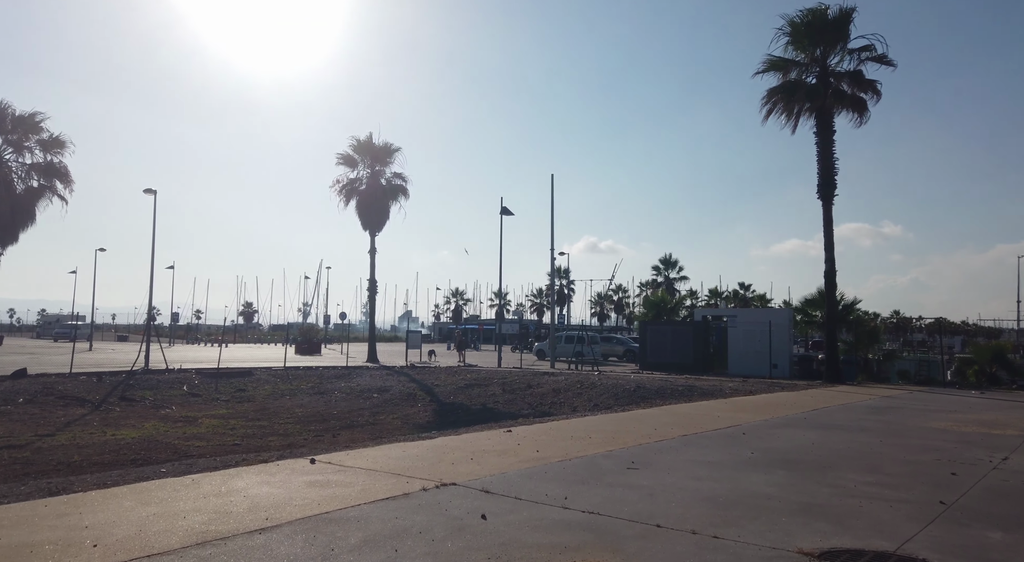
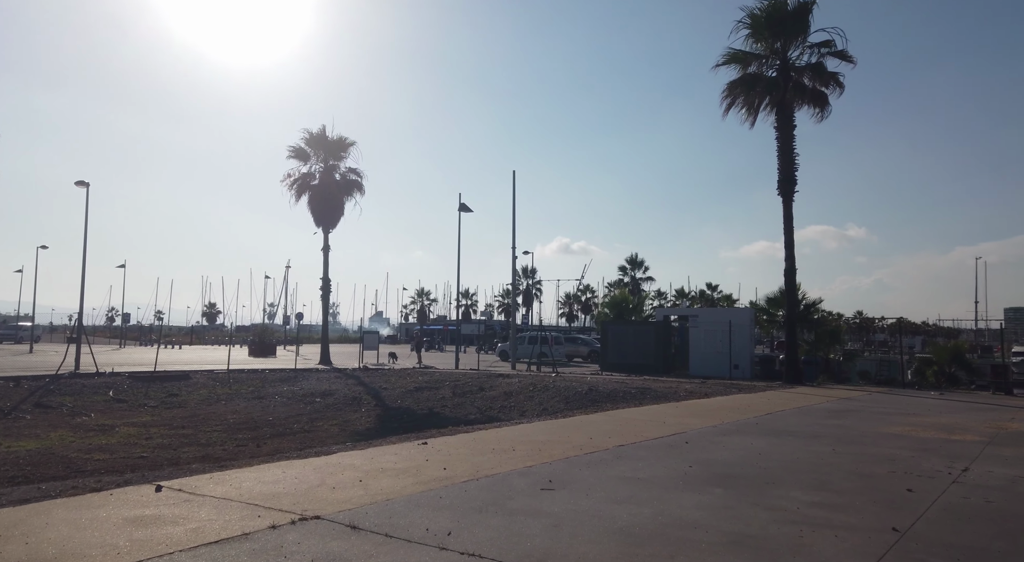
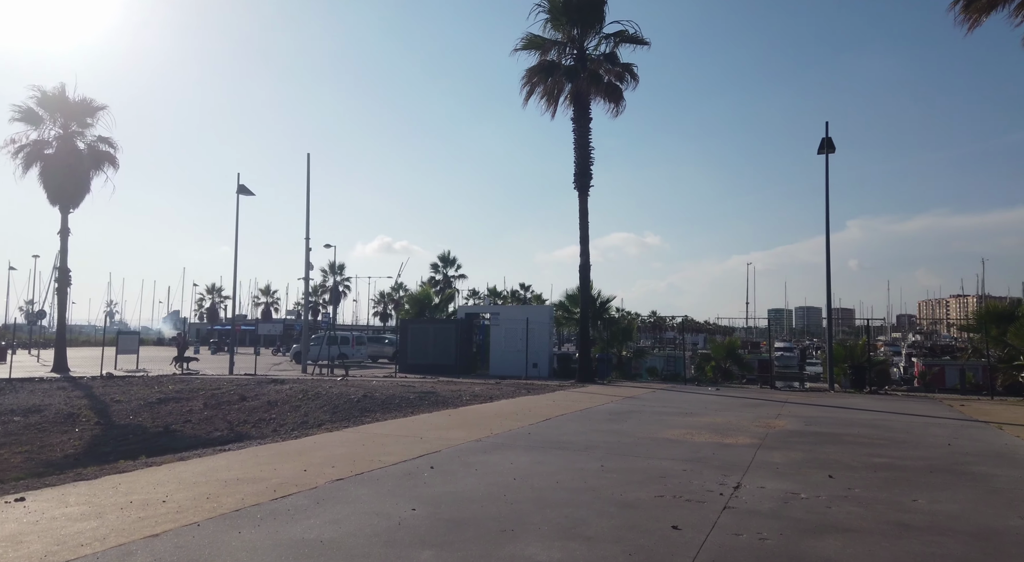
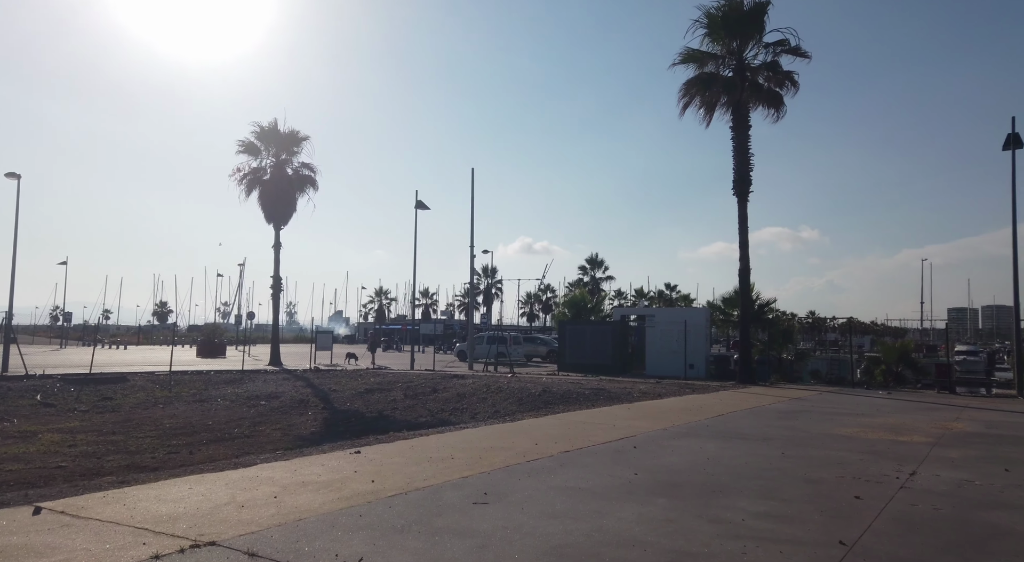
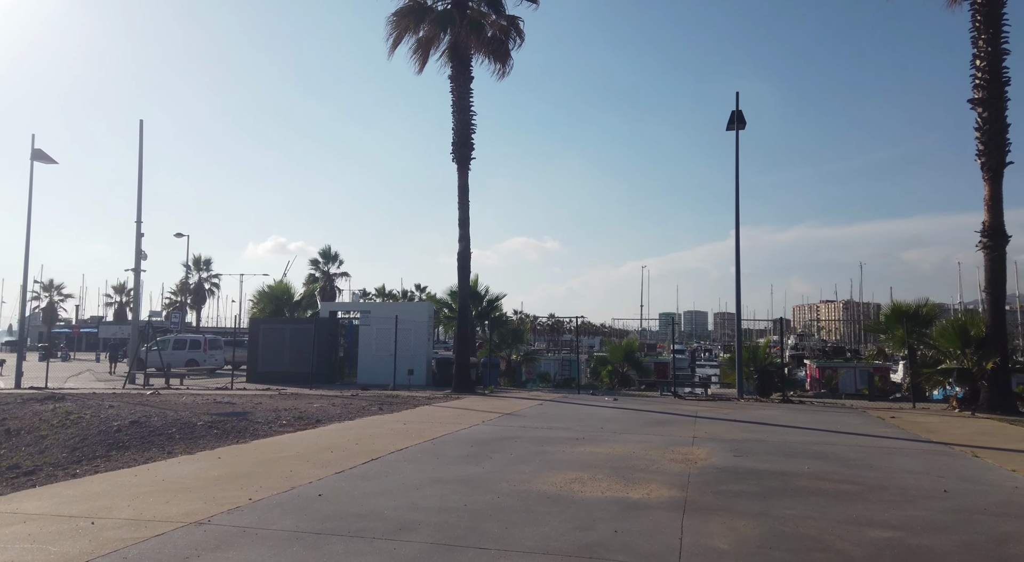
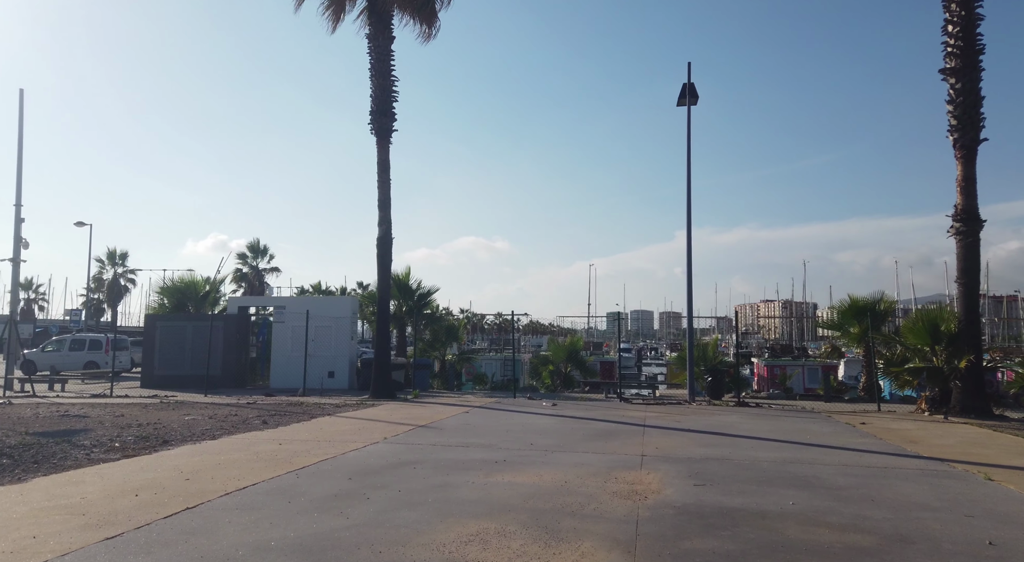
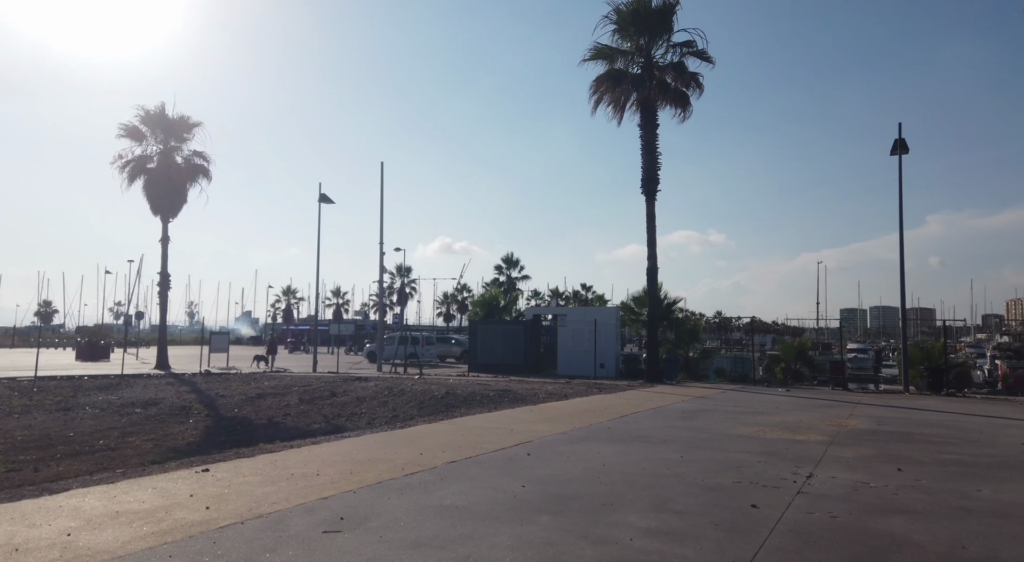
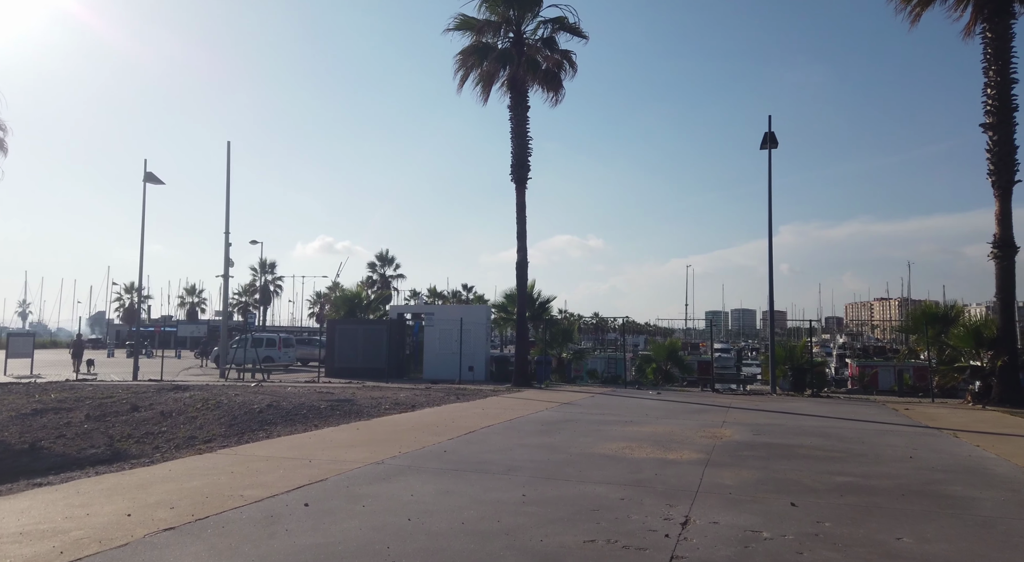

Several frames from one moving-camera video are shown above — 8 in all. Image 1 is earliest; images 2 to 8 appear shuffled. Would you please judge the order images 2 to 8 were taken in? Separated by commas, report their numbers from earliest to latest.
2, 4, 7, 3, 8, 5, 6
